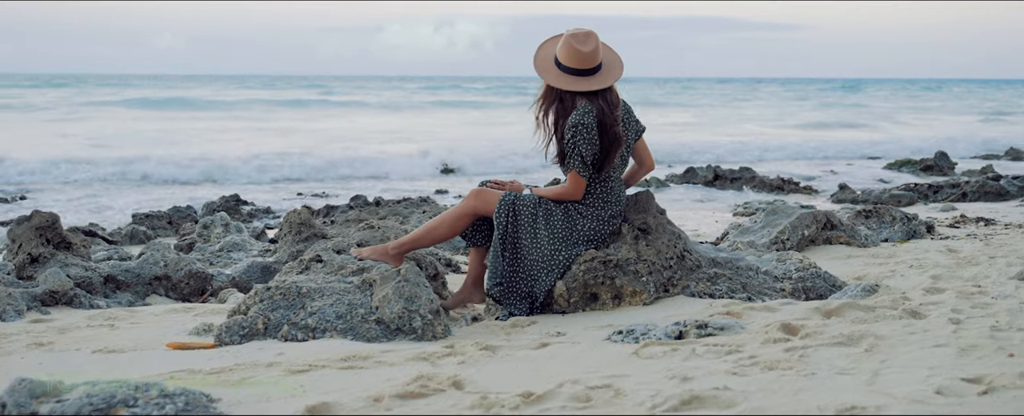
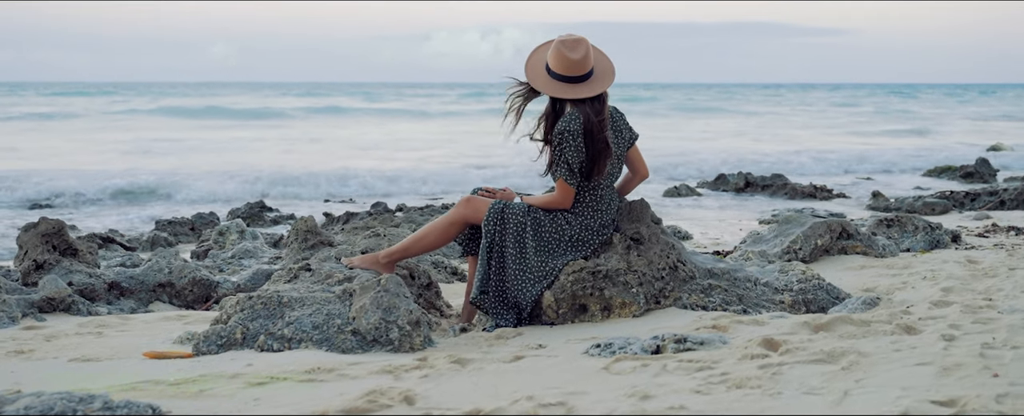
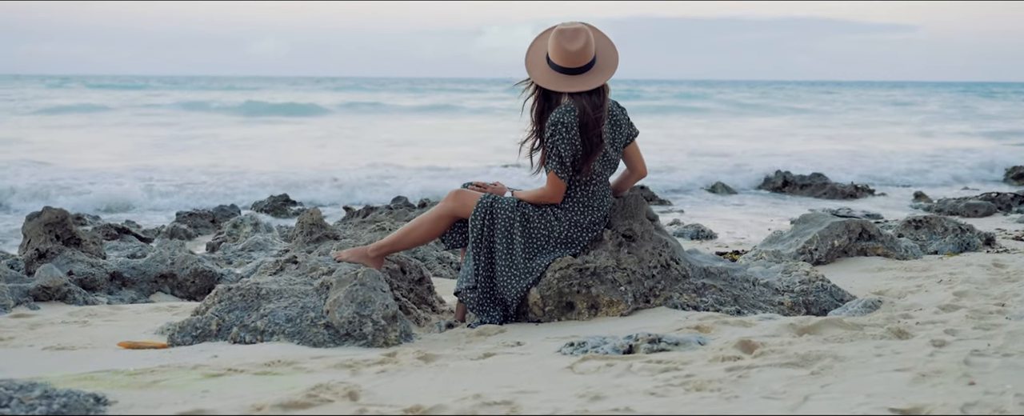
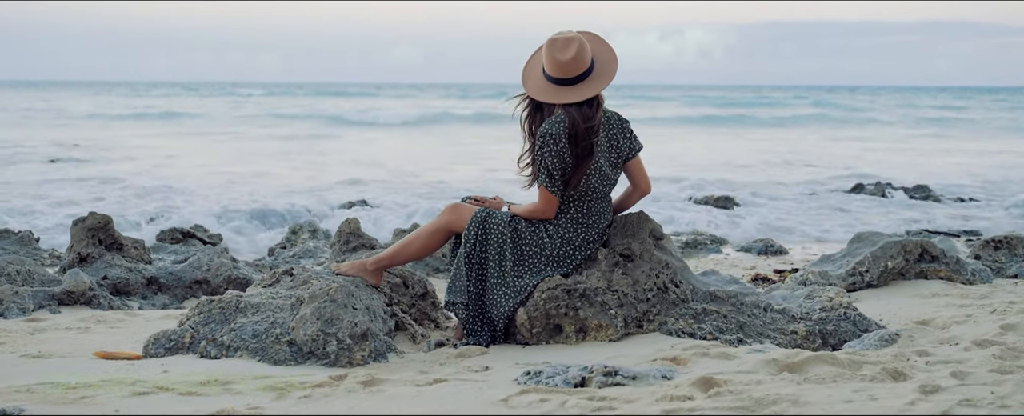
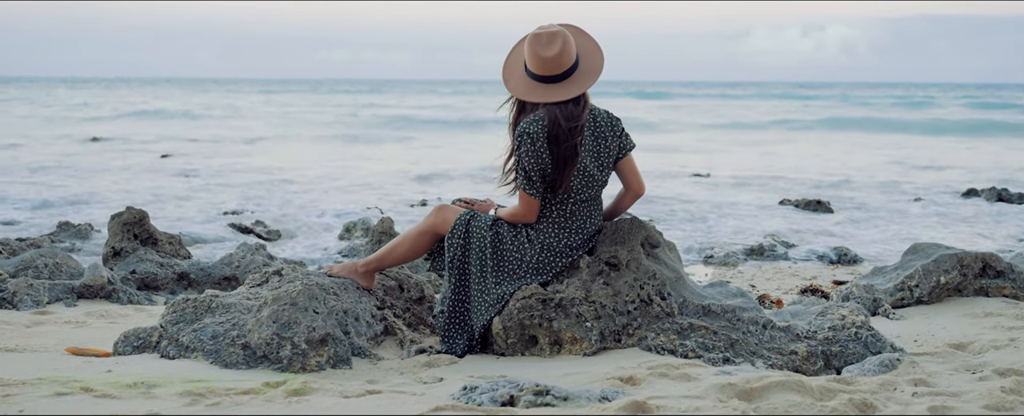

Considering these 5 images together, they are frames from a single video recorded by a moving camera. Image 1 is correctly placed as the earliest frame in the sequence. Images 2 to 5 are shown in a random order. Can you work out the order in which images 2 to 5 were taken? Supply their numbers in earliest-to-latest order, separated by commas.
2, 3, 4, 5
